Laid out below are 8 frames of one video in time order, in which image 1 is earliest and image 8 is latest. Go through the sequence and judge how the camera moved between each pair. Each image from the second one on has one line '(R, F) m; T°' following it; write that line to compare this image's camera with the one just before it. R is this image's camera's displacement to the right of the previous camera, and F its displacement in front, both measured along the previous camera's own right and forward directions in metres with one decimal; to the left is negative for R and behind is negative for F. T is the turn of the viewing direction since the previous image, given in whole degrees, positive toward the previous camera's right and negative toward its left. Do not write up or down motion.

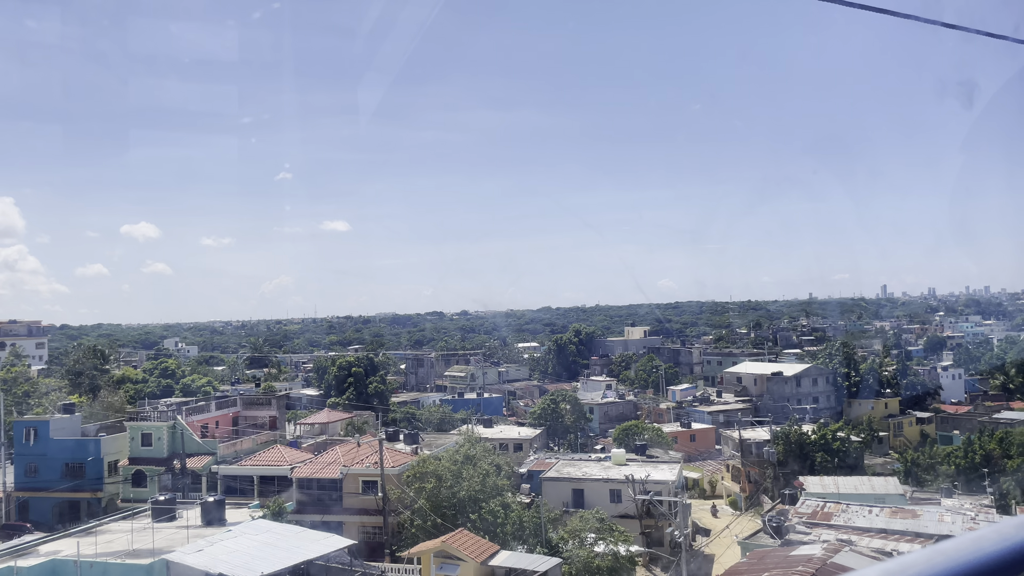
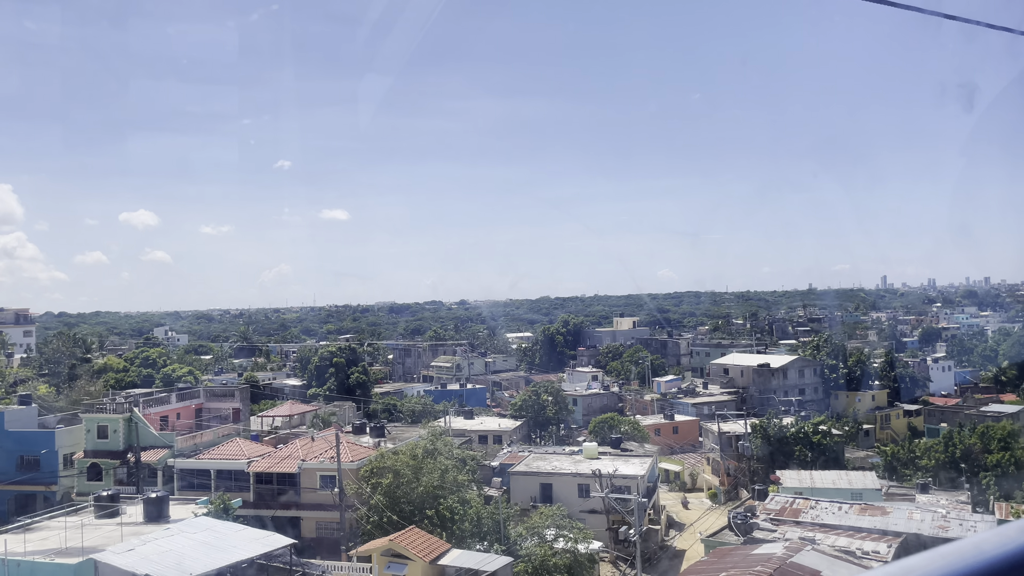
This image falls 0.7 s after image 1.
(+0.3, +0.1) m; 0°
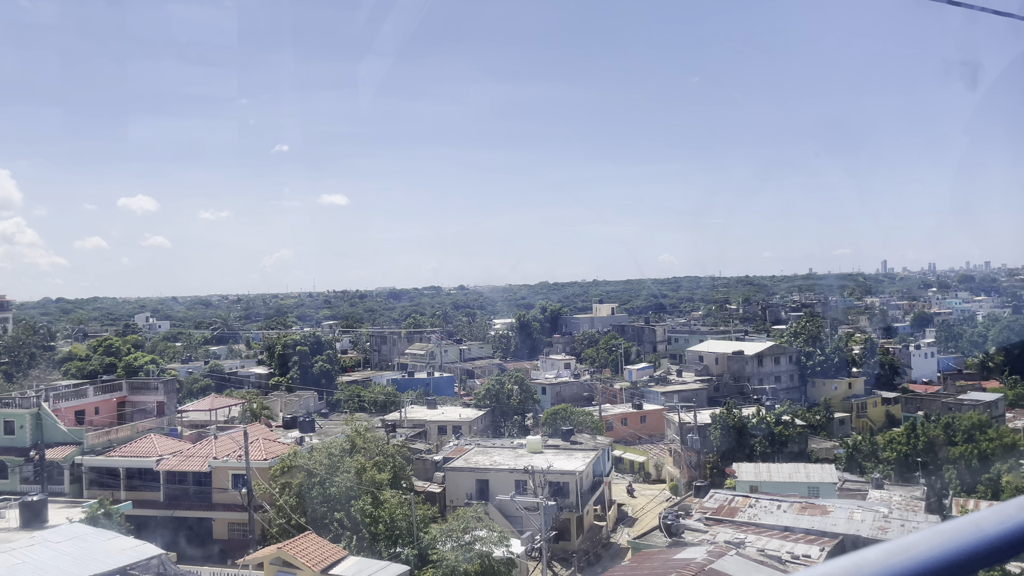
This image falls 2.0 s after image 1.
(+0.6, +0.3) m; 0°
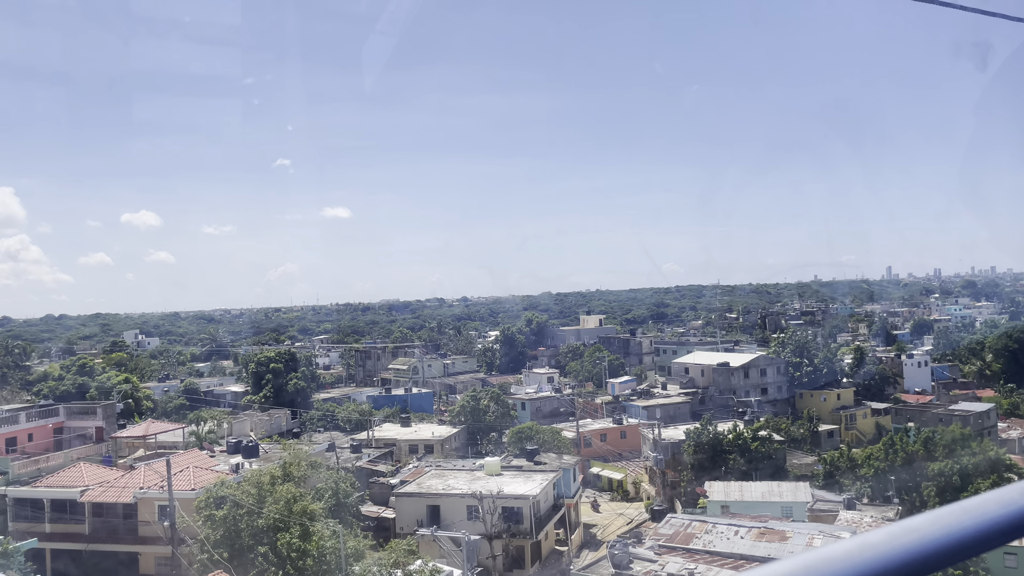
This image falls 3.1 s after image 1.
(+0.5, +0.2) m; 0°
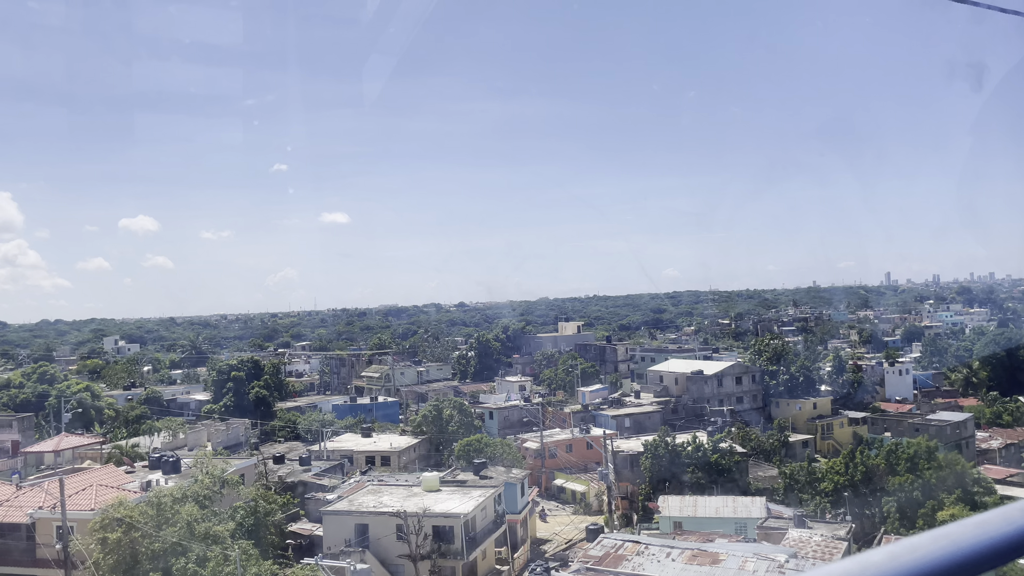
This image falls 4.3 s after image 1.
(+0.6, +0.2) m; 0°
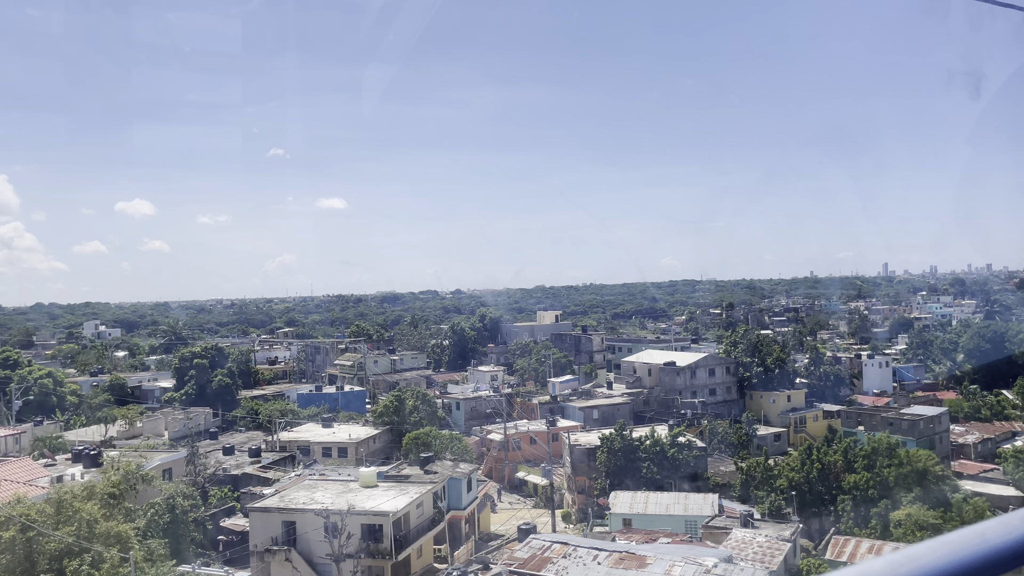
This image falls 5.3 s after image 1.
(+0.5, +0.2) m; 0°
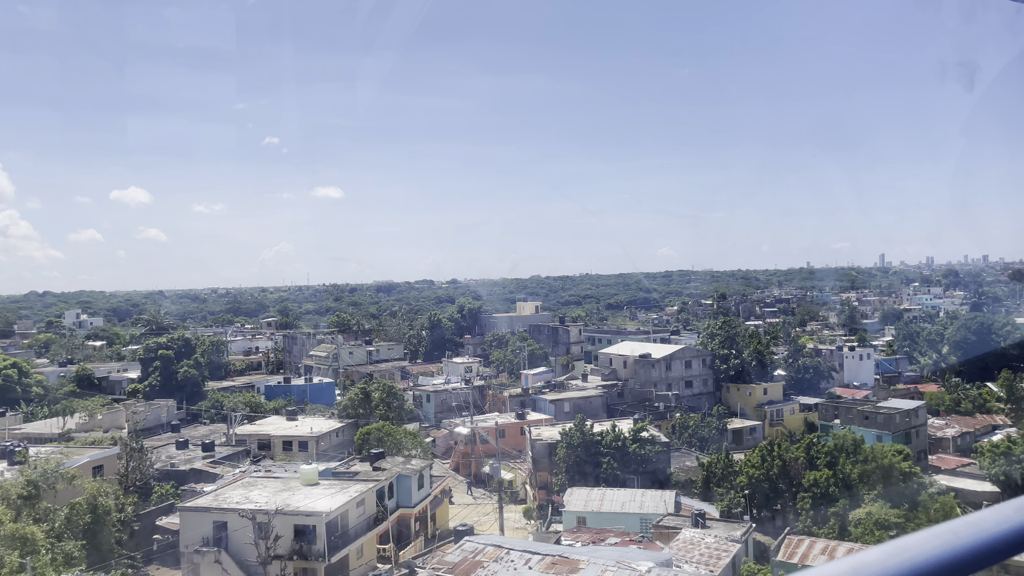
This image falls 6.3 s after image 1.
(+0.4, +0.2) m; 0°
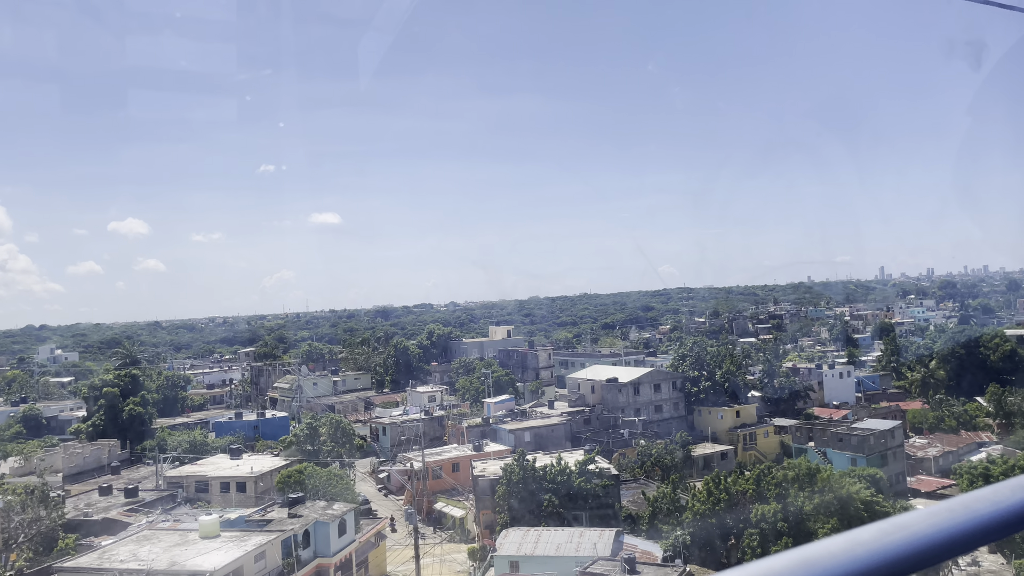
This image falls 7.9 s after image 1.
(+0.7, +0.4) m; 0°
